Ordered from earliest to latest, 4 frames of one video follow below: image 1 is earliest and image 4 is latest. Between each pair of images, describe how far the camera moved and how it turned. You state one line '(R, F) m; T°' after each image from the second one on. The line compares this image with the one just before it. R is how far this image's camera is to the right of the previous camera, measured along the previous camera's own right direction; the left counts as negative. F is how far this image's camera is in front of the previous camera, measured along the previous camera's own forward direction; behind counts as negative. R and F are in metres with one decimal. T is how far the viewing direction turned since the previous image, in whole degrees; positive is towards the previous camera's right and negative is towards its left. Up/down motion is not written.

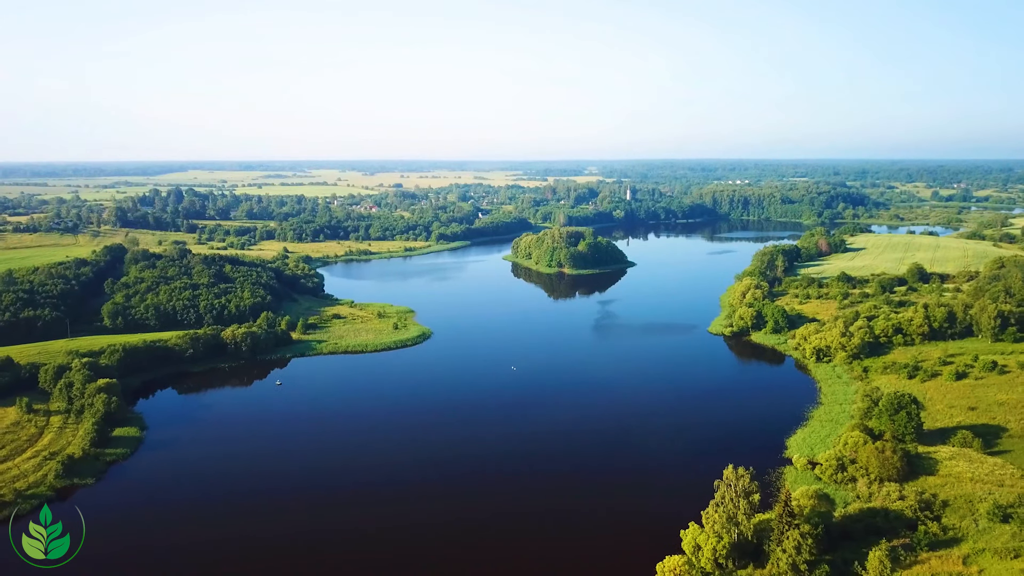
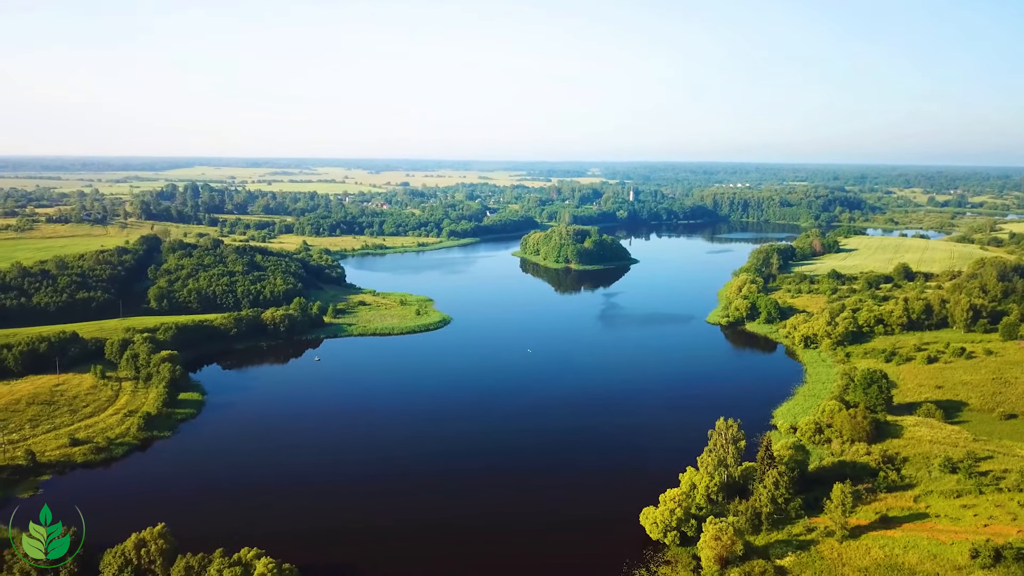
(-1.0, -3.3) m; 0°
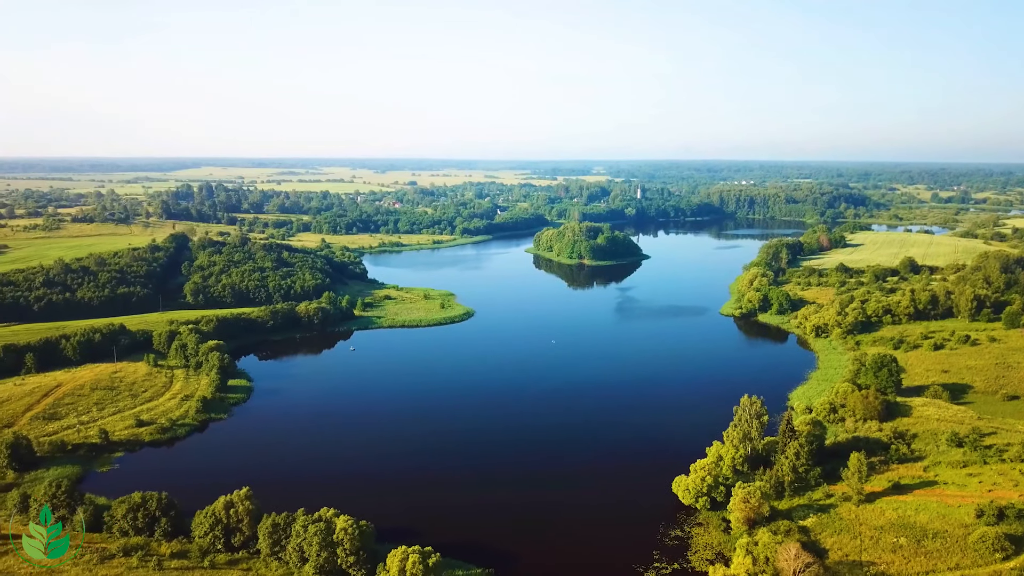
(-1.3, -1.7) m; 0°
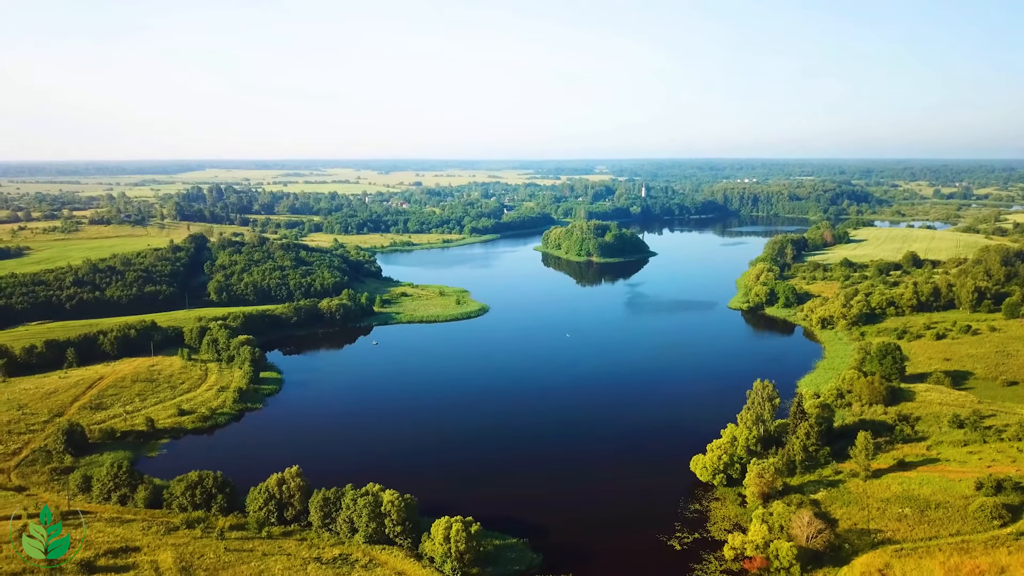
(-0.9, -1.3) m; 0°
